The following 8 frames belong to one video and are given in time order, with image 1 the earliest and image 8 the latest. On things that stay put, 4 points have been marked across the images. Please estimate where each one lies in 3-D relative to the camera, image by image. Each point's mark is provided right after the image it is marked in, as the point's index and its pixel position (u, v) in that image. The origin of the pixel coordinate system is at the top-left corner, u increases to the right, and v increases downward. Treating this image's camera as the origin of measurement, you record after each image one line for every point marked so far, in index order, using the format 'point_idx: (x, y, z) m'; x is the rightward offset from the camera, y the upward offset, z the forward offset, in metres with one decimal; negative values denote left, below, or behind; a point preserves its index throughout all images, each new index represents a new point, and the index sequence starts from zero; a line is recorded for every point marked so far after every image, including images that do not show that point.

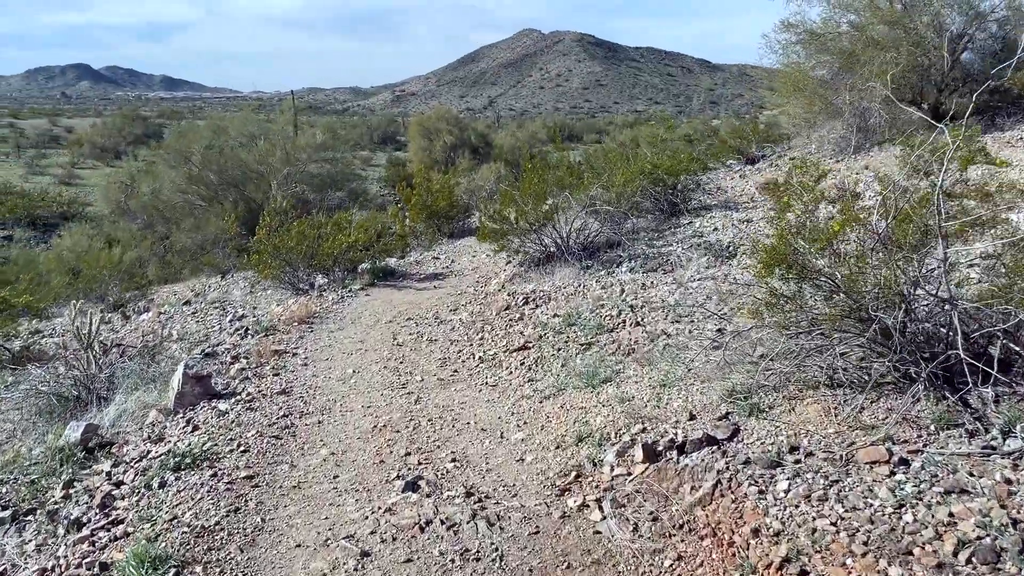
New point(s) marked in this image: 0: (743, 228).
0: (+2.1, +0.5, +7.4) m
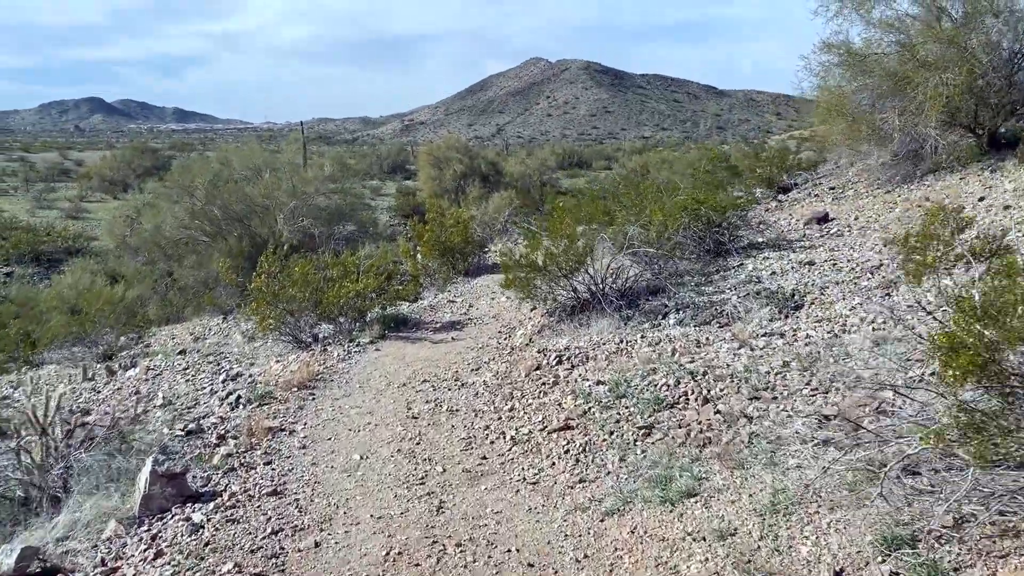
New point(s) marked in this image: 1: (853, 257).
0: (+2.4, +0.1, +6.5) m
1: (+2.8, +0.3, +6.6) m
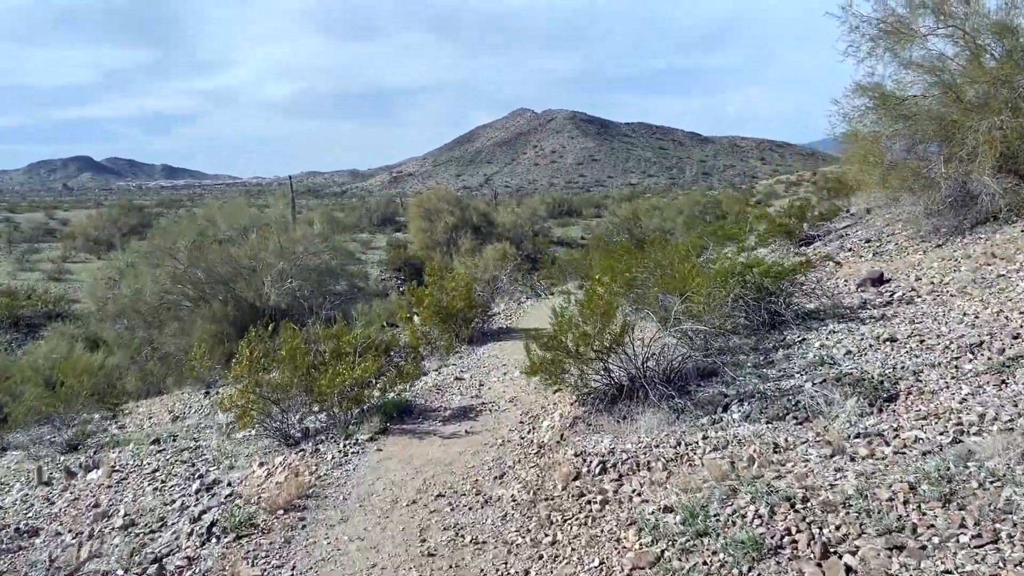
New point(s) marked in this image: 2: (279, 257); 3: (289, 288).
0: (+2.5, -0.4, +5.5) m
1: (+3.0, -0.3, +5.6) m
2: (-5.7, +0.8, +19.8) m
3: (-5.3, 0.0, +19.2) m
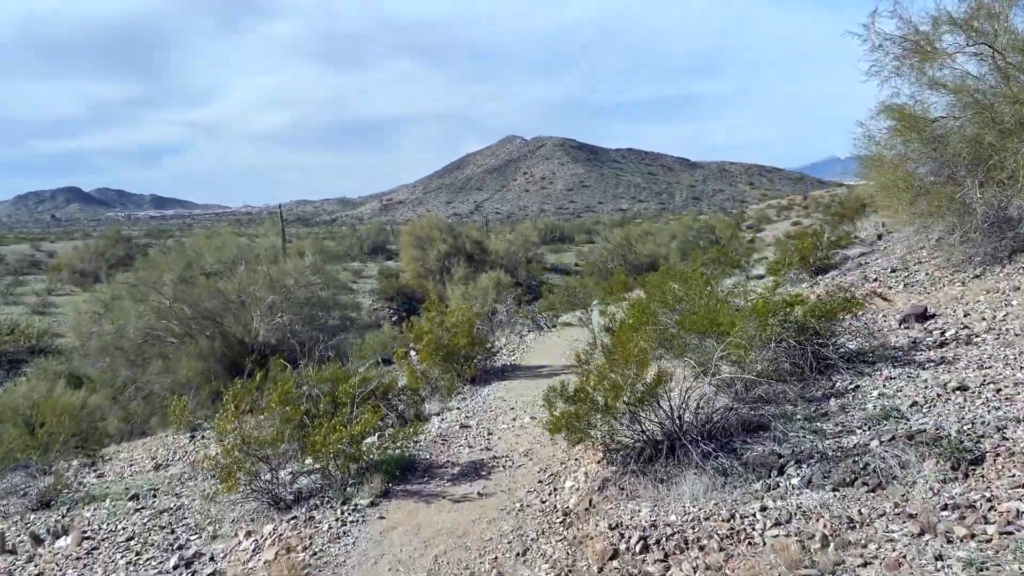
0: (+2.7, -0.7, +4.8) m
1: (+3.1, -0.6, +5.0) m
2: (-5.7, -0.1, +19.1) m
3: (-5.3, -0.8, +18.4) m
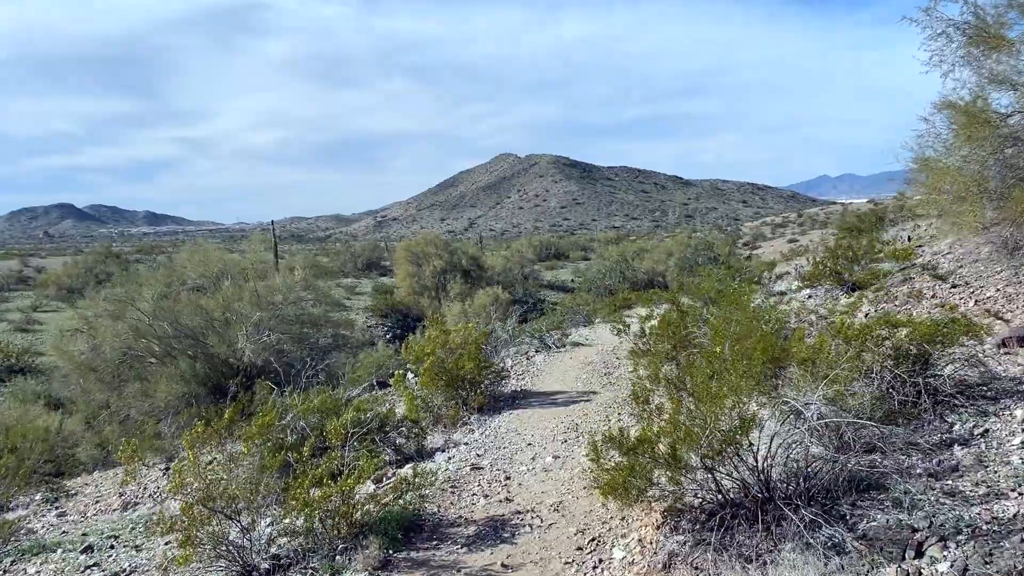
0: (+2.9, -0.8, +3.6) m
1: (+3.3, -0.6, +3.8) m
2: (-5.6, -0.4, +17.9) m
3: (-5.2, -1.1, +17.2) m
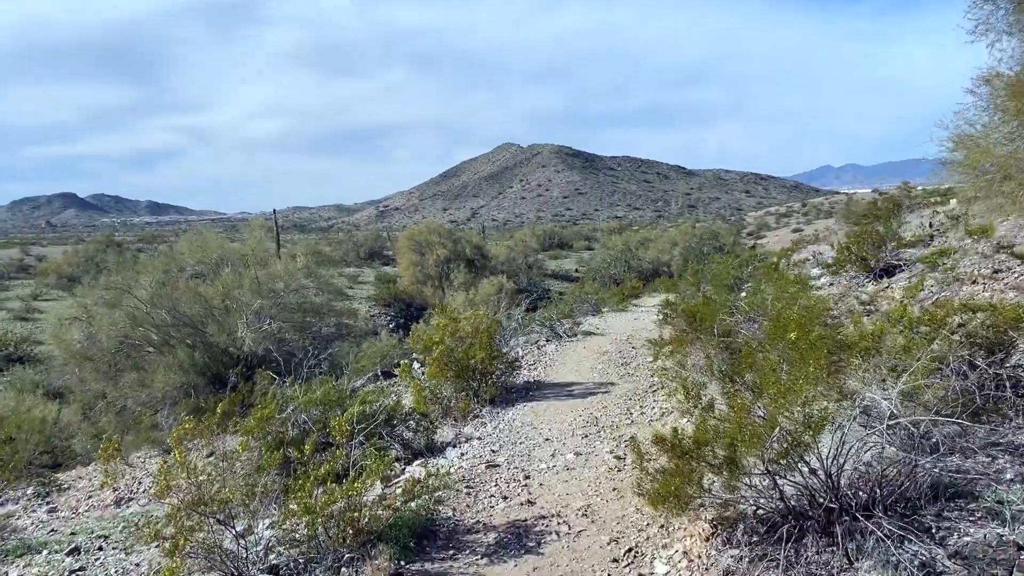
0: (+3.0, -0.7, +3.1) m
1: (+3.4, -0.5, +3.3) m
2: (-5.5, -0.1, +17.4) m
3: (-5.0, -0.9, +16.7) m
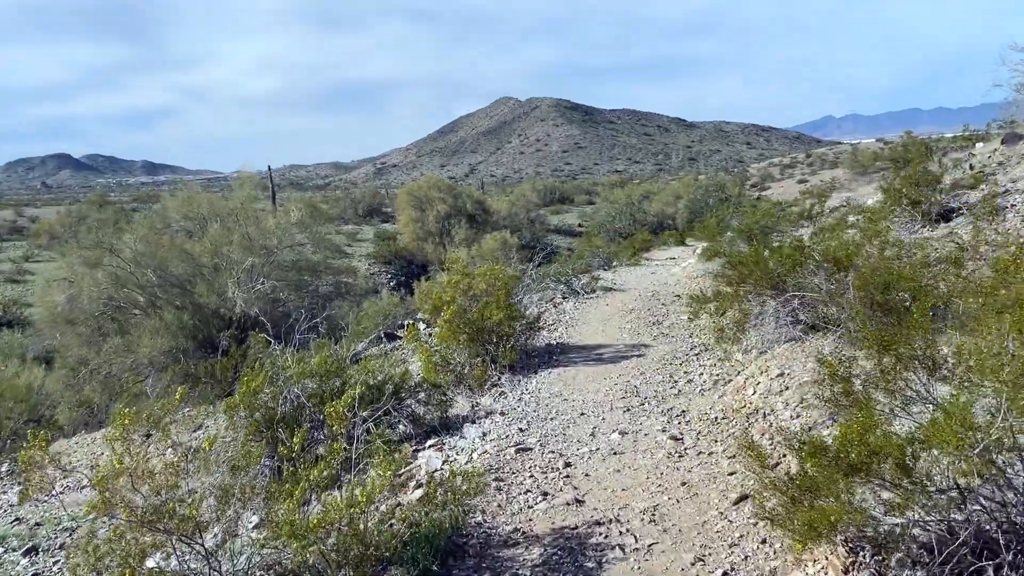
0: (+3.2, -0.5, +2.0) m
1: (+3.6, -0.3, +2.2) m
2: (-5.3, +0.7, +16.2) m
3: (-4.8, 0.0, +15.6) m
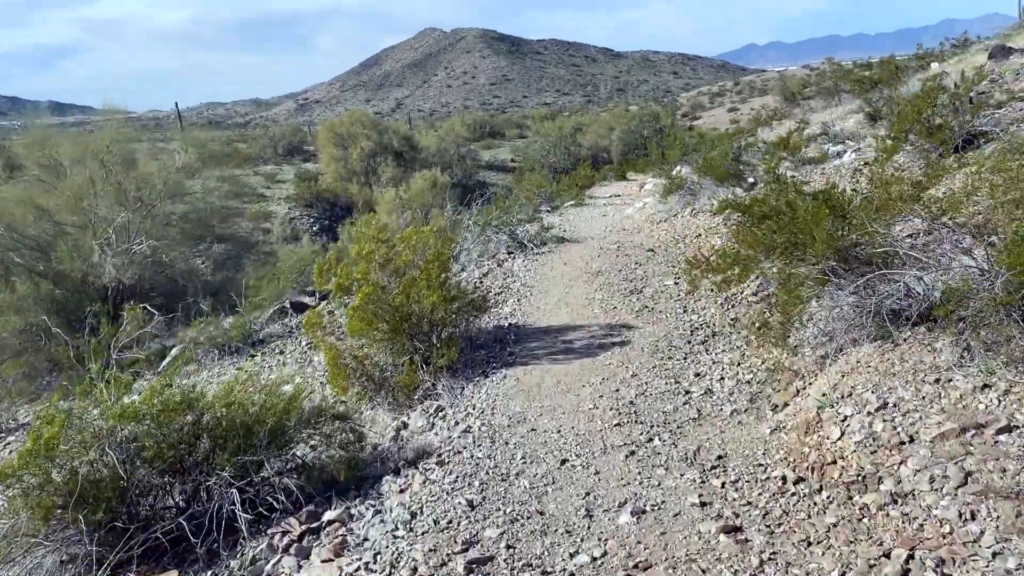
0: (+3.3, -0.6, +0.1) m
1: (+3.7, -0.4, +0.3) m
2: (-6.4, +1.4, +13.4) m
3: (-5.9, +0.6, +12.9) m
